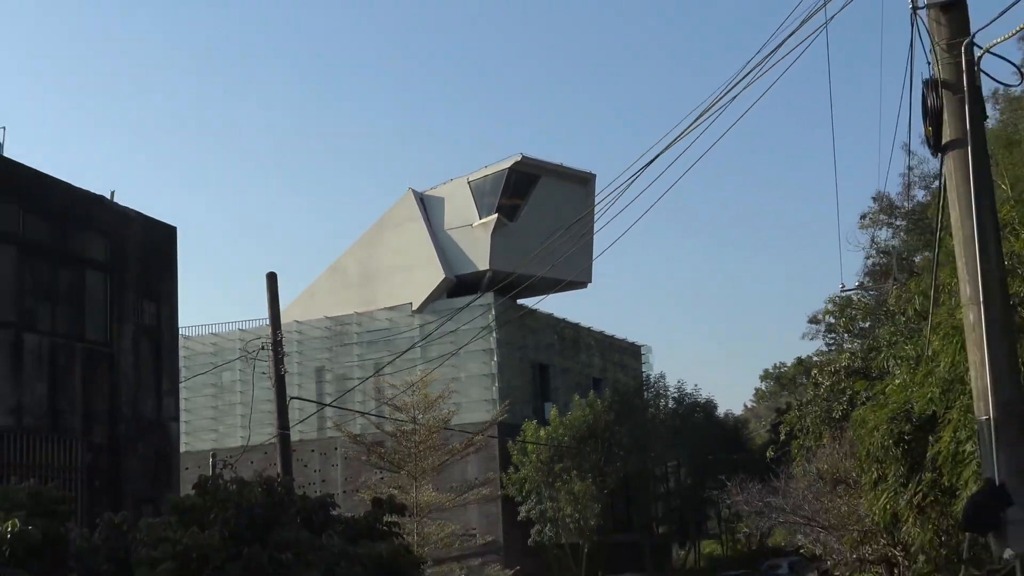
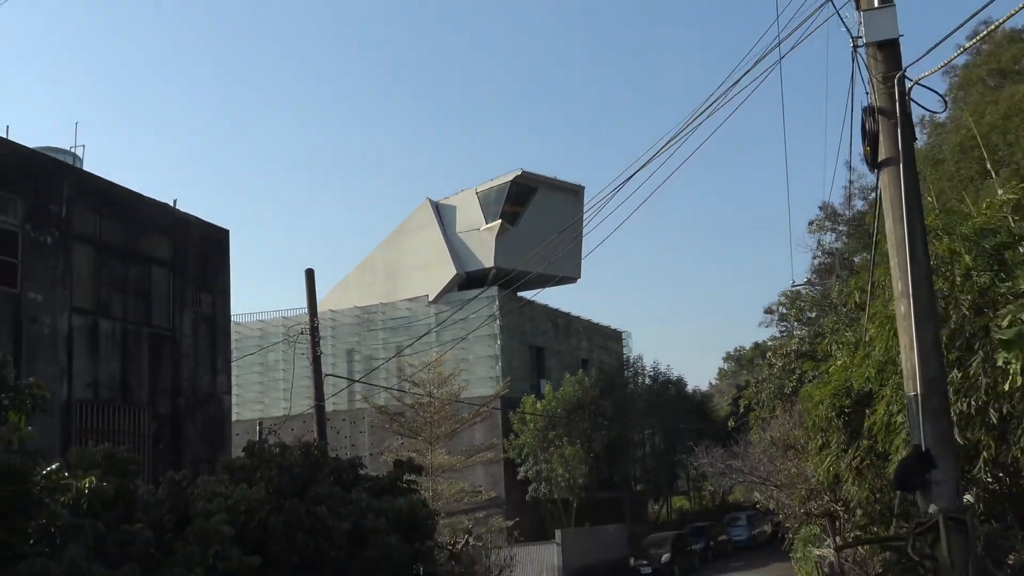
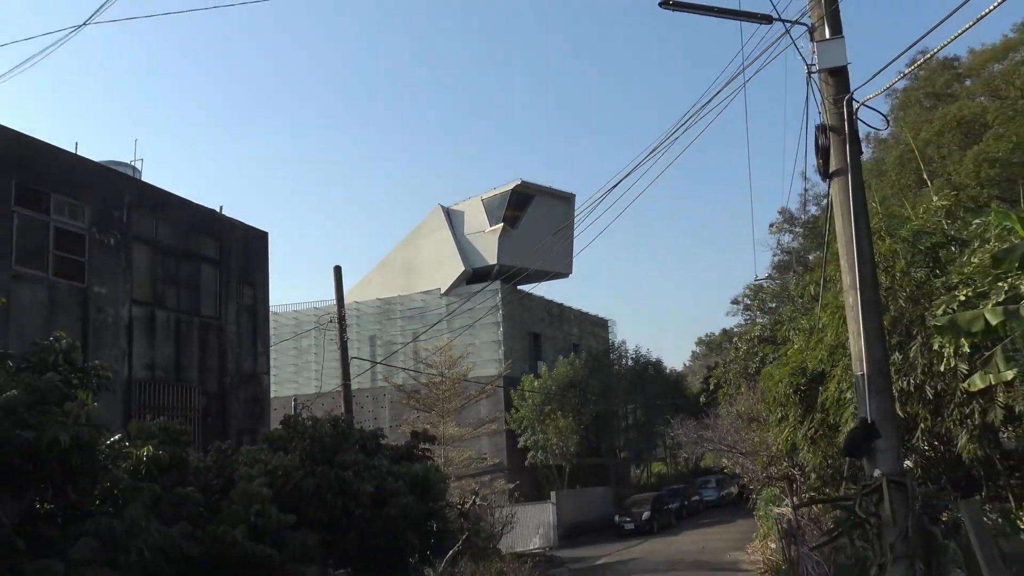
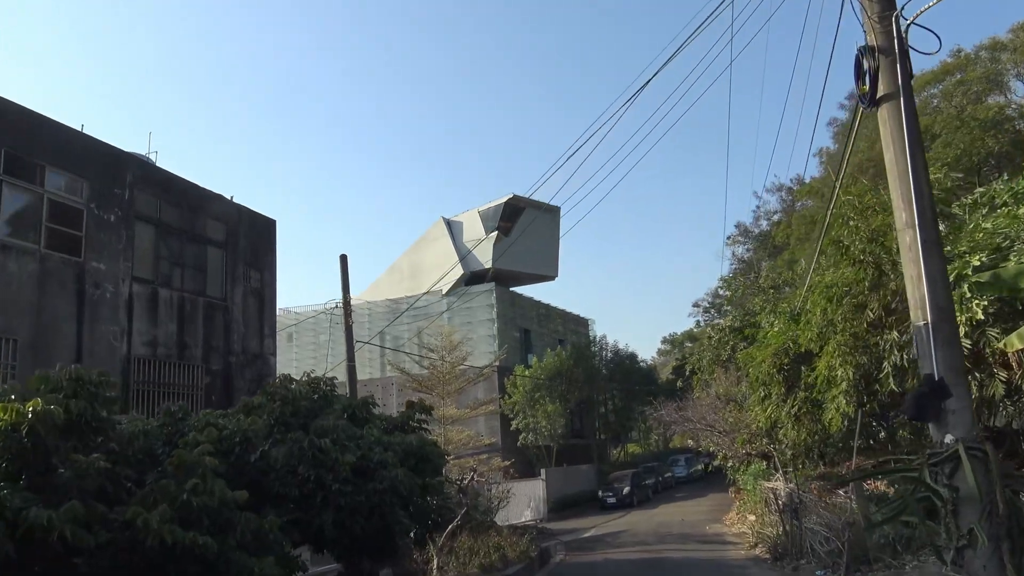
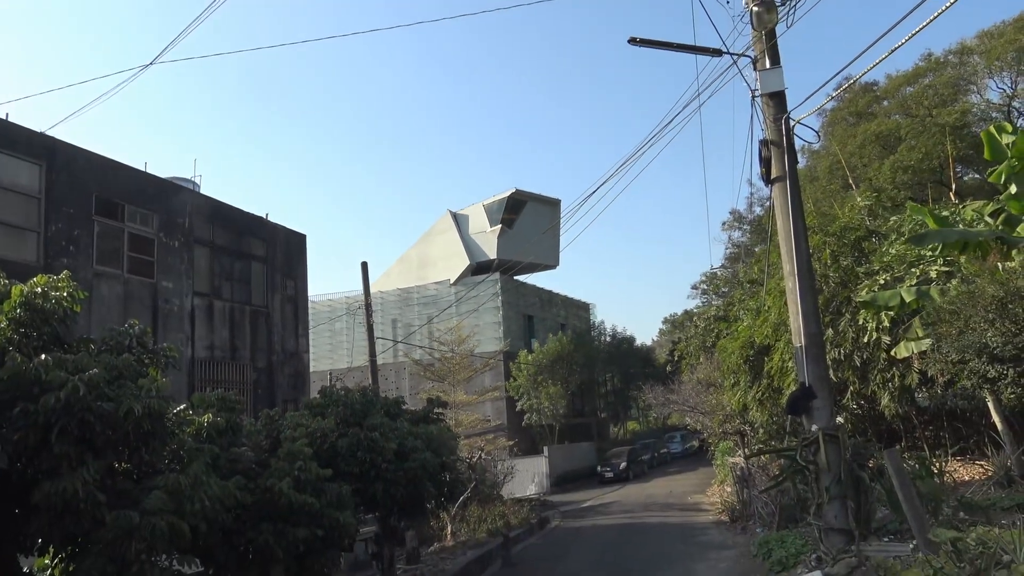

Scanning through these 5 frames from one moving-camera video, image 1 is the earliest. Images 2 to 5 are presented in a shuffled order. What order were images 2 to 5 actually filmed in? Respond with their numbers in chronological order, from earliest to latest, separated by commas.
2, 3, 5, 4
